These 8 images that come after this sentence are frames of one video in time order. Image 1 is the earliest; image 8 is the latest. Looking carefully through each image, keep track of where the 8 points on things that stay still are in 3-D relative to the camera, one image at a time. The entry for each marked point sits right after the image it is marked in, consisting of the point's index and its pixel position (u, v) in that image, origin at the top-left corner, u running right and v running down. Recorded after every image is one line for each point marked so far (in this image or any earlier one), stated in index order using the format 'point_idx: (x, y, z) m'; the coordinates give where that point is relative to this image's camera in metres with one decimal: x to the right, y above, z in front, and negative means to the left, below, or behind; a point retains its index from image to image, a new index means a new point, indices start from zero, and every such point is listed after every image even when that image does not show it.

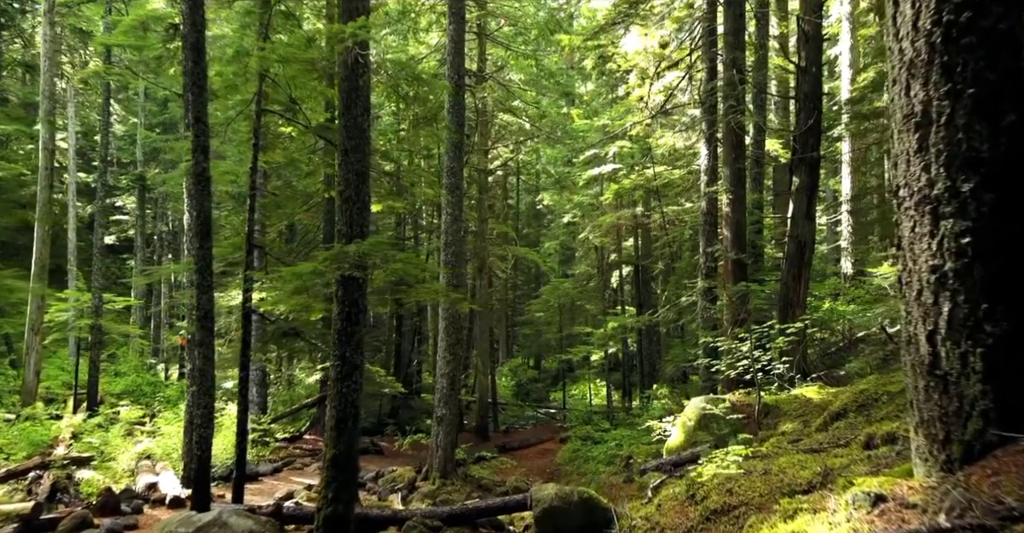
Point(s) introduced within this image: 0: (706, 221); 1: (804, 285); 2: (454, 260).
0: (+3.6, +0.8, +15.8) m
1: (+4.8, -0.3, +14.1) m
2: (-1.2, +0.1, +17.7) m
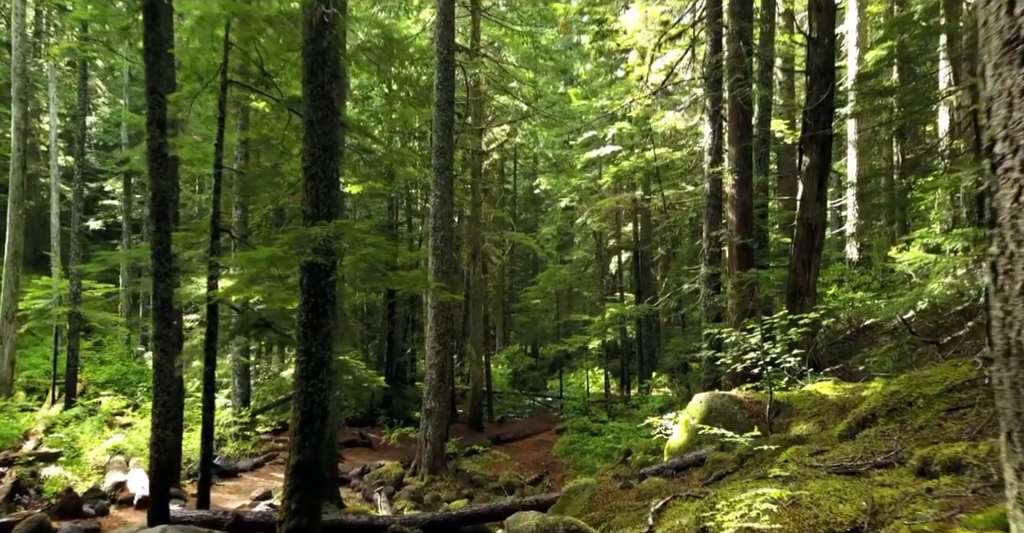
0: (+3.5, +1.1, +14.9) m
1: (+4.7, -0.1, +13.3) m
2: (-1.4, +0.4, +16.8) m
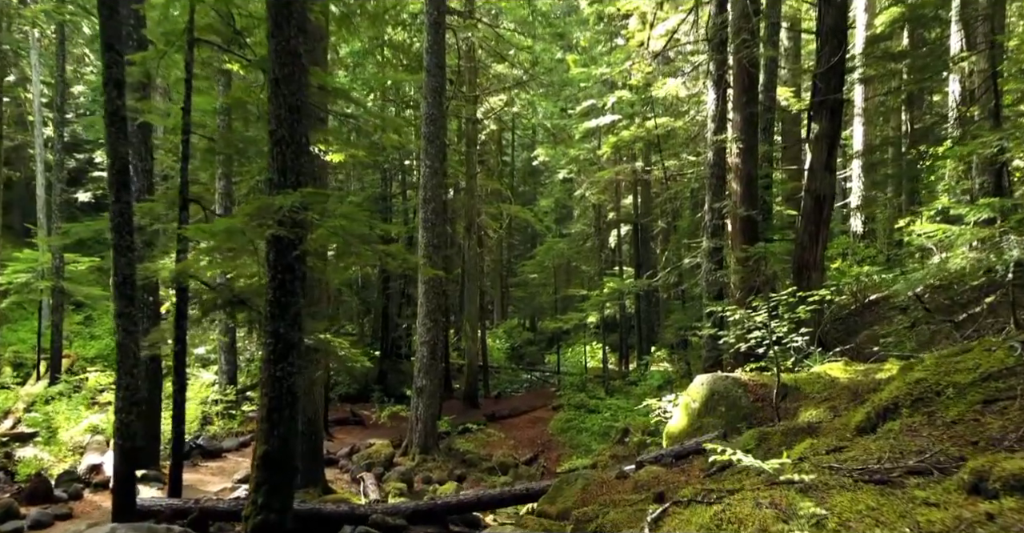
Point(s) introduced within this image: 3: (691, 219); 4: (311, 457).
0: (+3.3, +1.5, +14.2) m
1: (+4.6, +0.3, +12.6) m
2: (-1.5, +0.9, +16.1) m
3: (+4.1, +1.1, +19.3) m
4: (-3.0, -2.9, +12.7) m
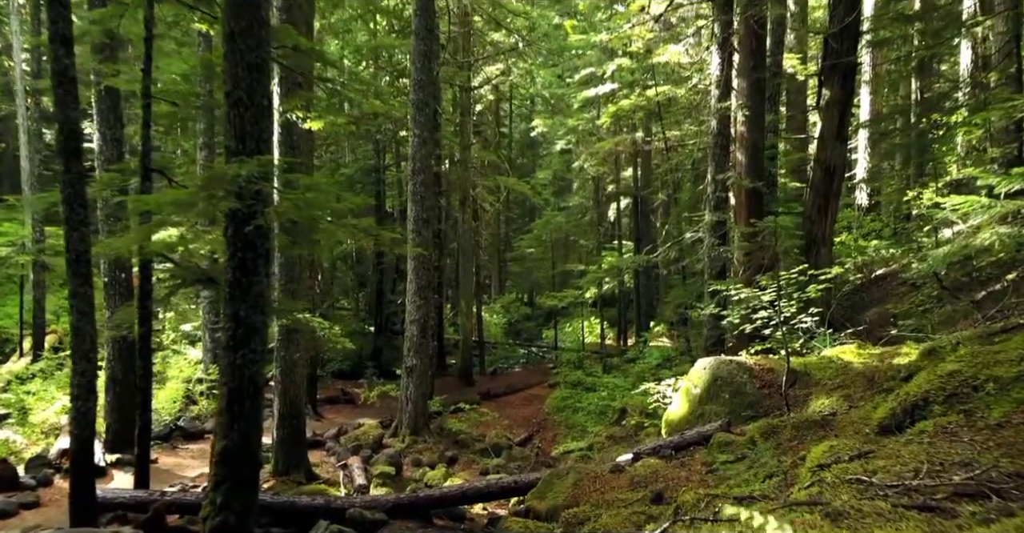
0: (+3.2, +1.9, +13.5) m
1: (+4.5, +0.7, +11.9) m
2: (-1.6, +1.4, +15.4) m
3: (+3.9, +1.6, +18.6) m
4: (-3.1, -2.5, +12.1) m
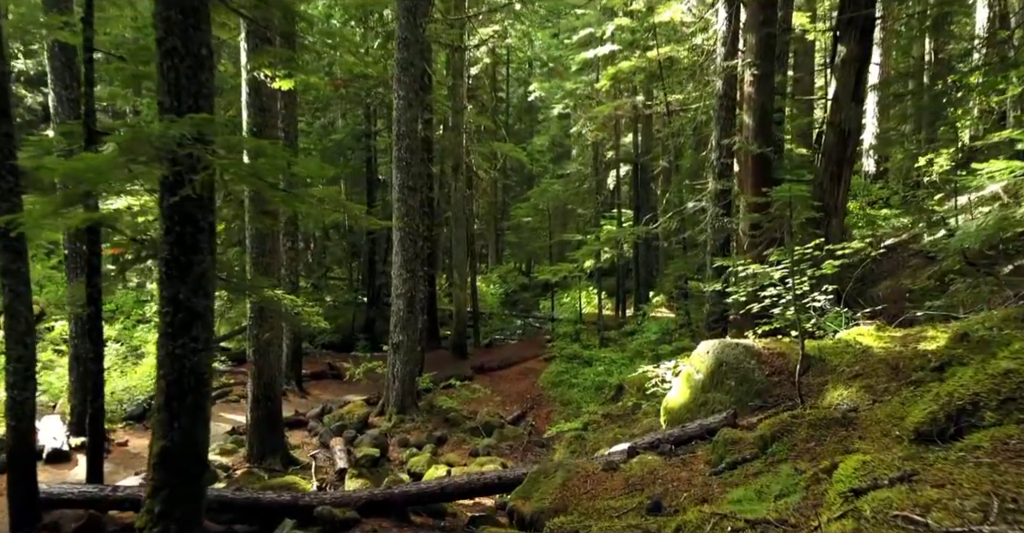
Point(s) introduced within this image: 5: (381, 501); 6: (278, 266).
0: (+3.1, +2.4, +12.6) m
1: (+4.3, +1.0, +11.1) m
2: (-1.8, +1.9, +14.5) m
3: (+3.8, +2.3, +17.7) m
4: (-3.2, -2.1, +11.4) m
5: (-1.2, -2.1, +7.8) m
6: (-3.1, 0.0, +11.3) m
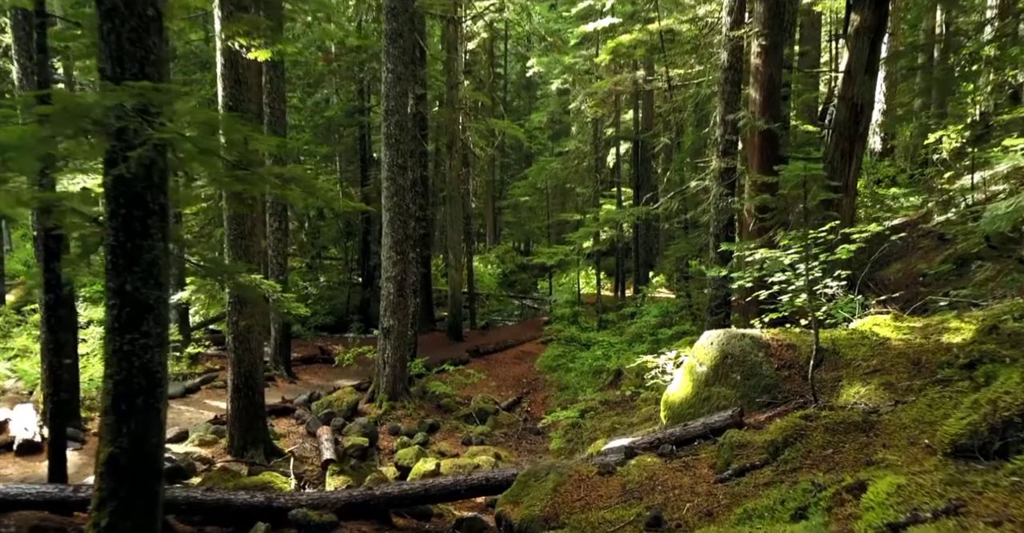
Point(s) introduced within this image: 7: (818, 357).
0: (+3.0, +2.6, +11.9) m
1: (+4.2, +1.2, +10.5) m
2: (-1.8, +2.2, +13.9) m
3: (+3.7, +2.6, +17.1) m
4: (-3.3, -1.9, +10.9) m
5: (-1.3, -2.0, +7.3) m
6: (-3.2, +0.2, +10.7) m
7: (+2.5, -0.7, +7.0) m
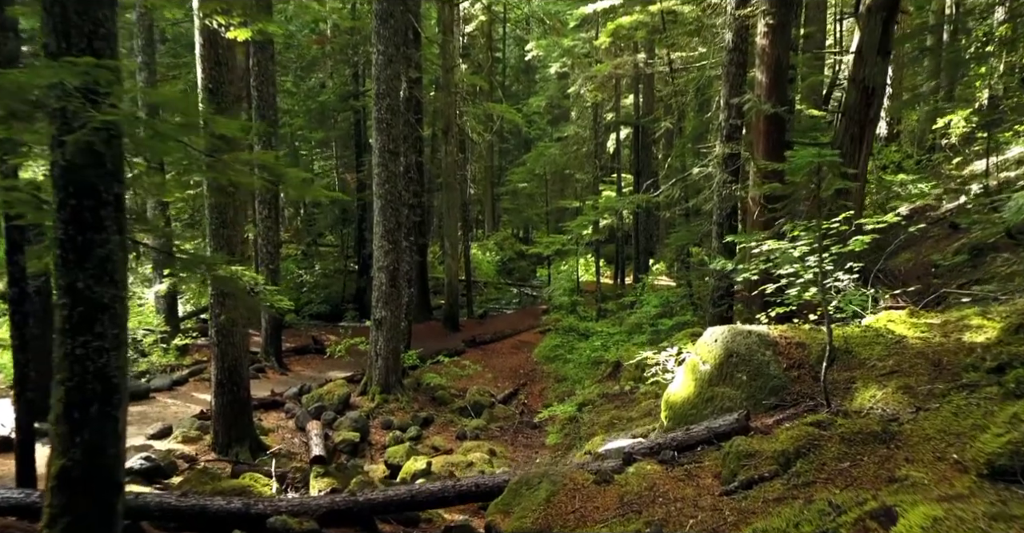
0: (+2.9, +2.7, +11.4) m
1: (+4.2, +1.3, +10.0) m
2: (-1.9, +2.4, +13.4) m
3: (+3.7, +2.9, +16.6) m
4: (-3.4, -1.8, +10.5) m
5: (-1.4, -2.0, +6.9) m
6: (-3.3, +0.3, +10.2) m
7: (+2.4, -0.7, +6.5) m
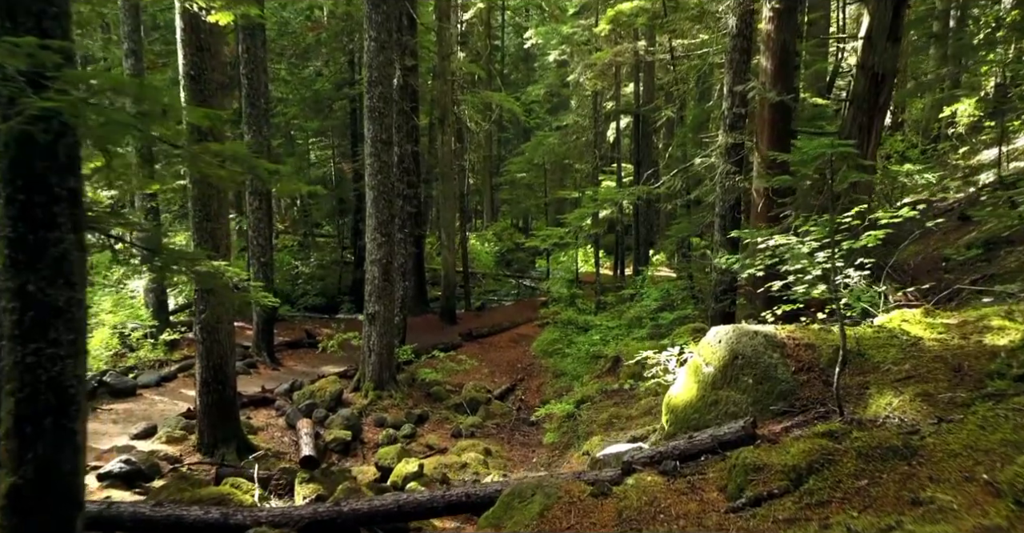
0: (+2.9, +2.8, +11.0) m
1: (+4.1, +1.4, +9.6) m
2: (-2.0, +2.5, +13.0) m
3: (+3.6, +3.0, +16.2) m
4: (-3.5, -1.7, +10.1) m
5: (-1.4, -1.9, +6.5) m
6: (-3.3, +0.4, +9.9) m
7: (+2.4, -0.7, +6.2) m
